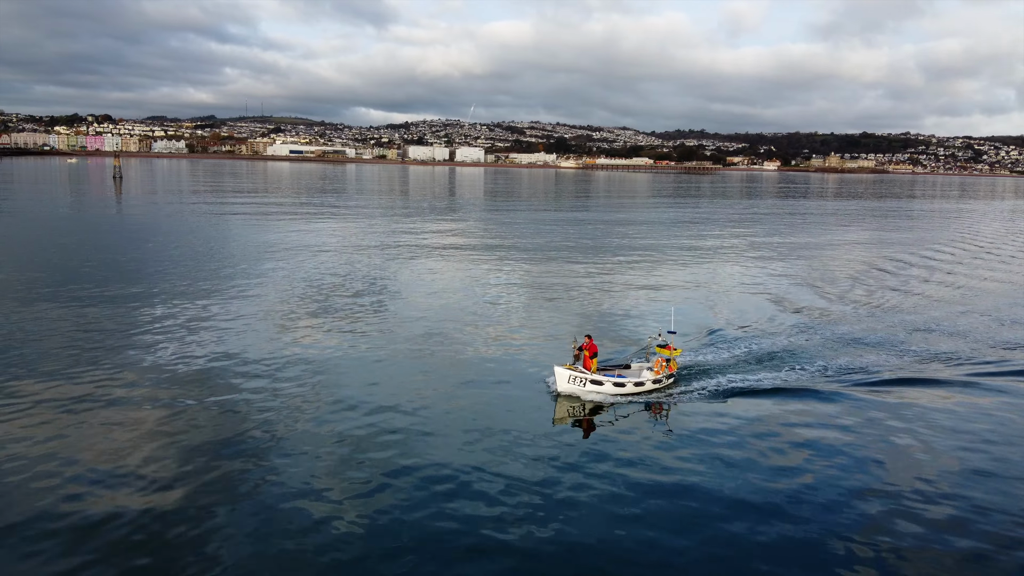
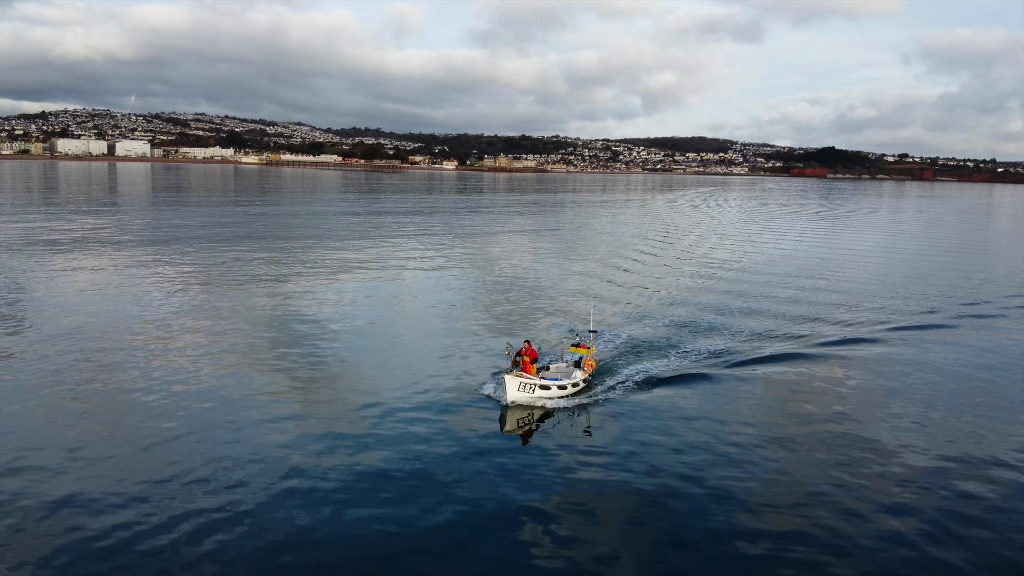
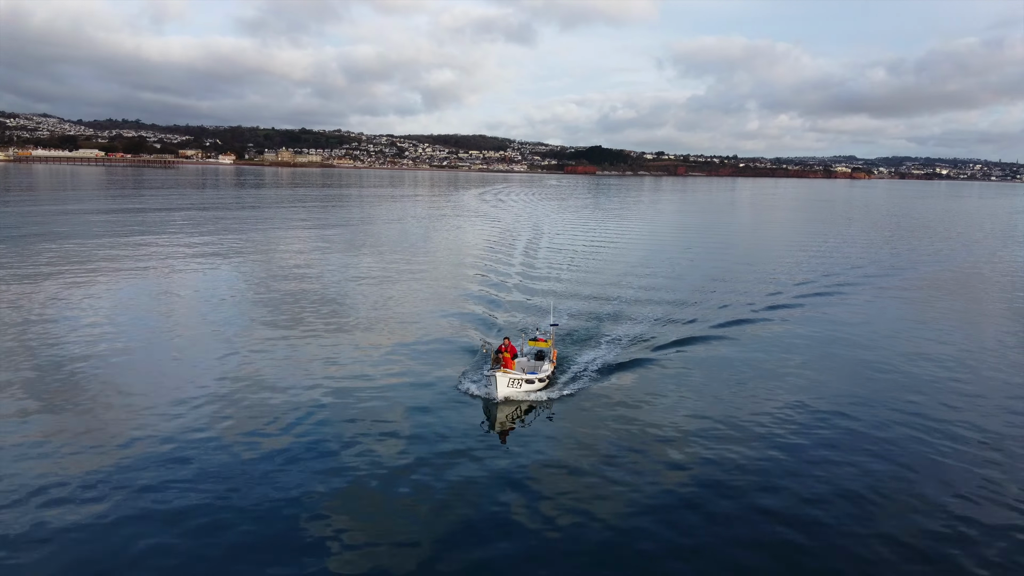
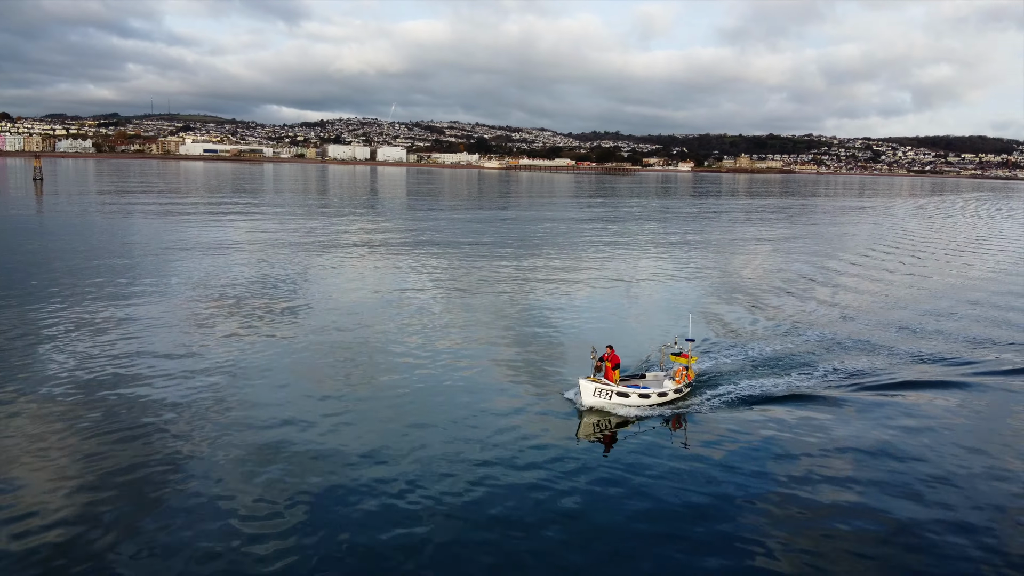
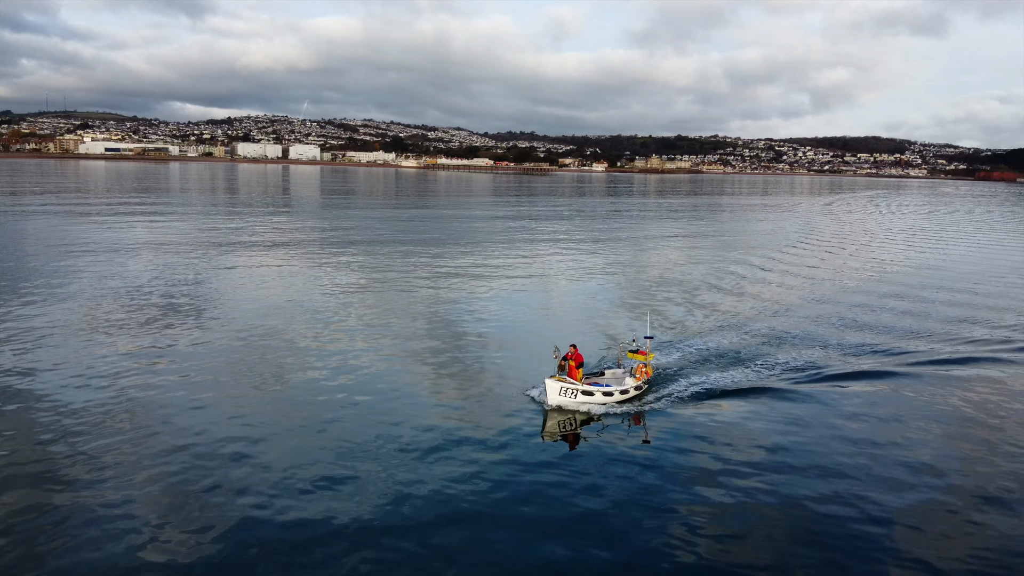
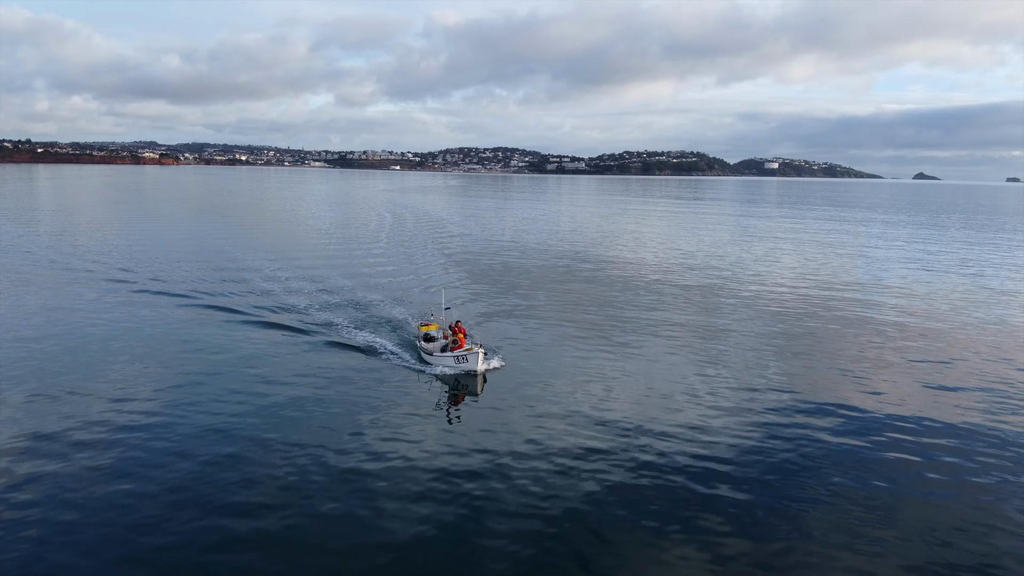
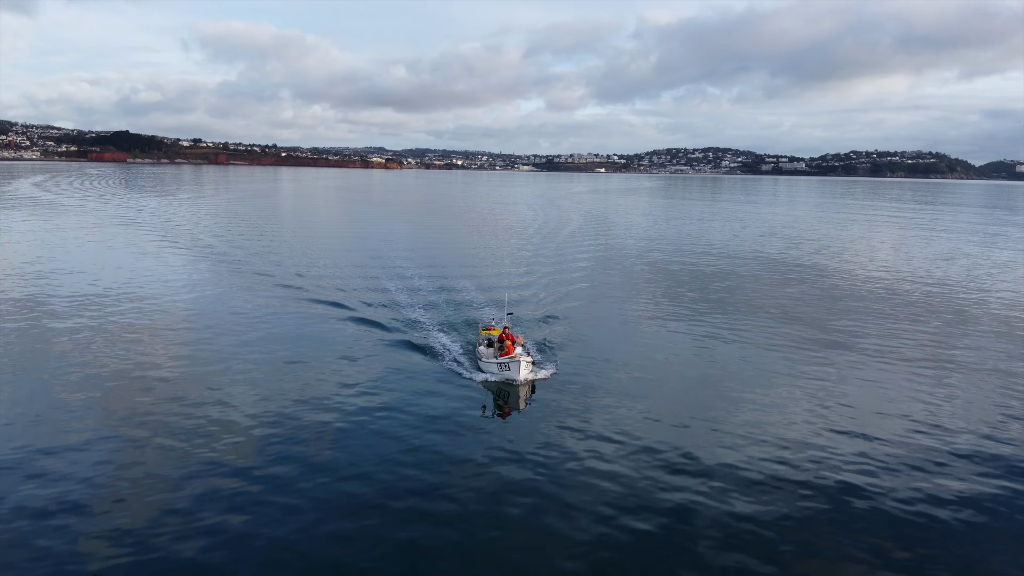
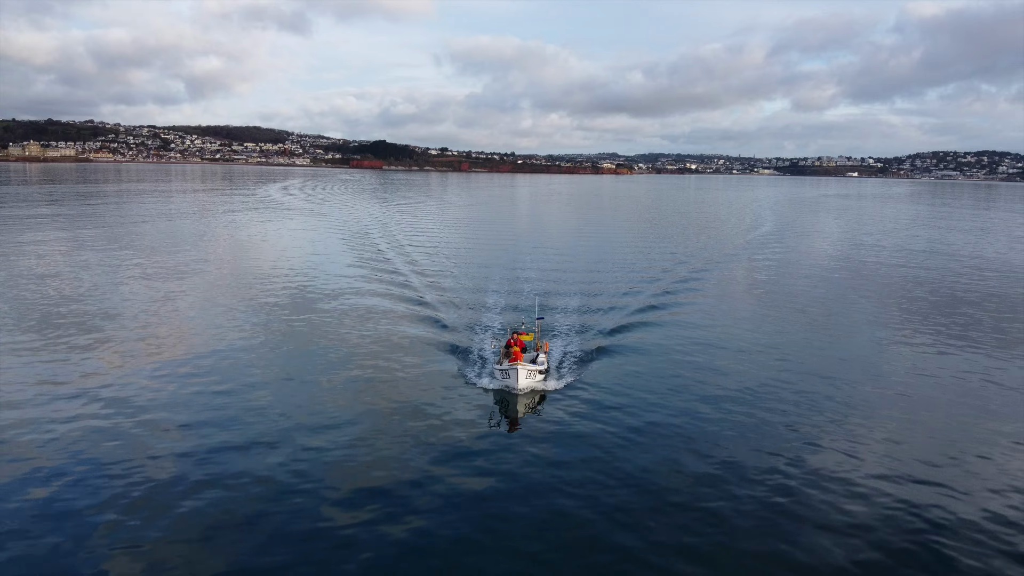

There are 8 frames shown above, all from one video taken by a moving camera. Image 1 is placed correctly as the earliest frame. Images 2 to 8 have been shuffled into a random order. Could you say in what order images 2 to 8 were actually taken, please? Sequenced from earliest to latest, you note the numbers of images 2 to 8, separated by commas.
4, 5, 2, 3, 8, 7, 6
